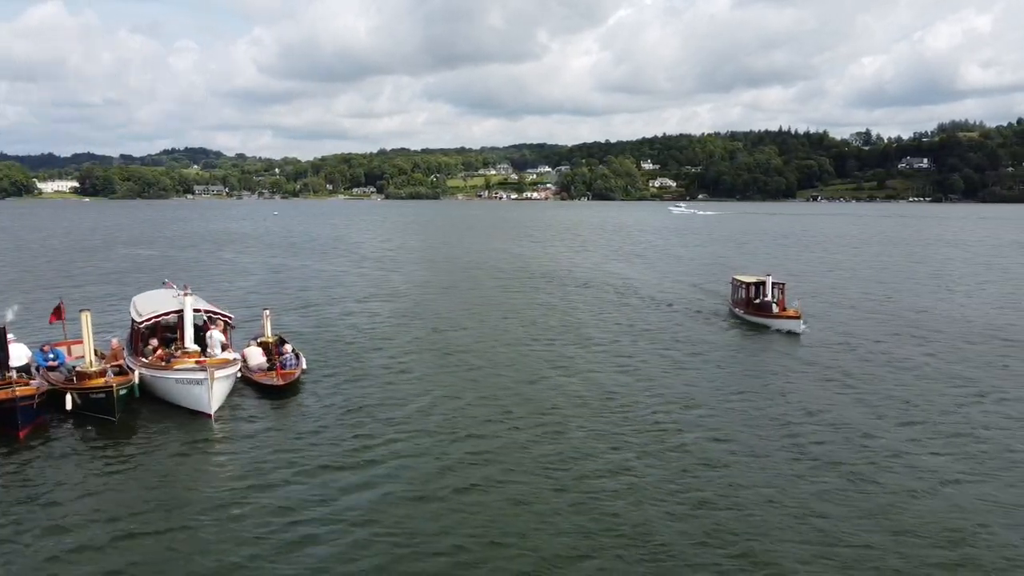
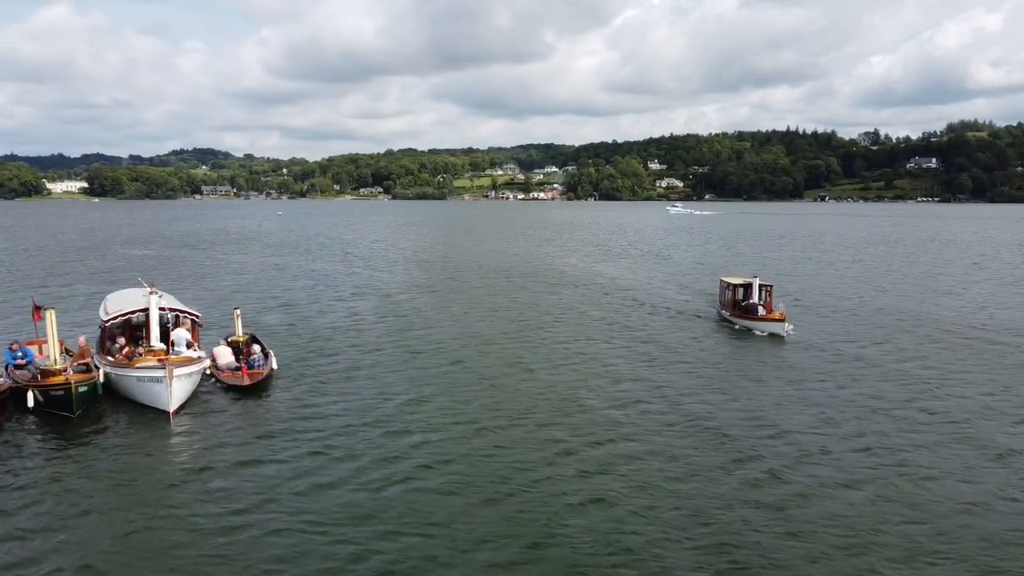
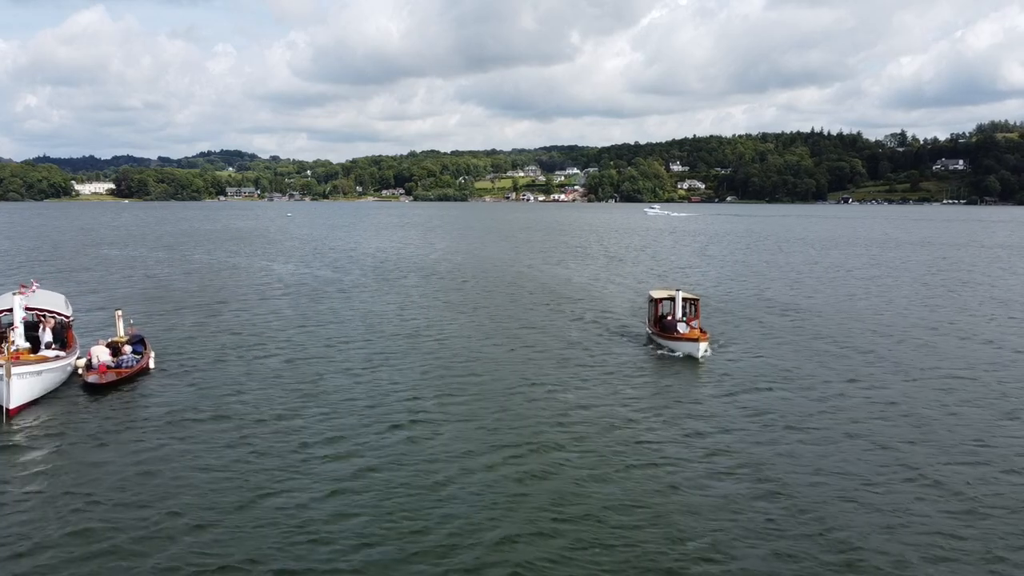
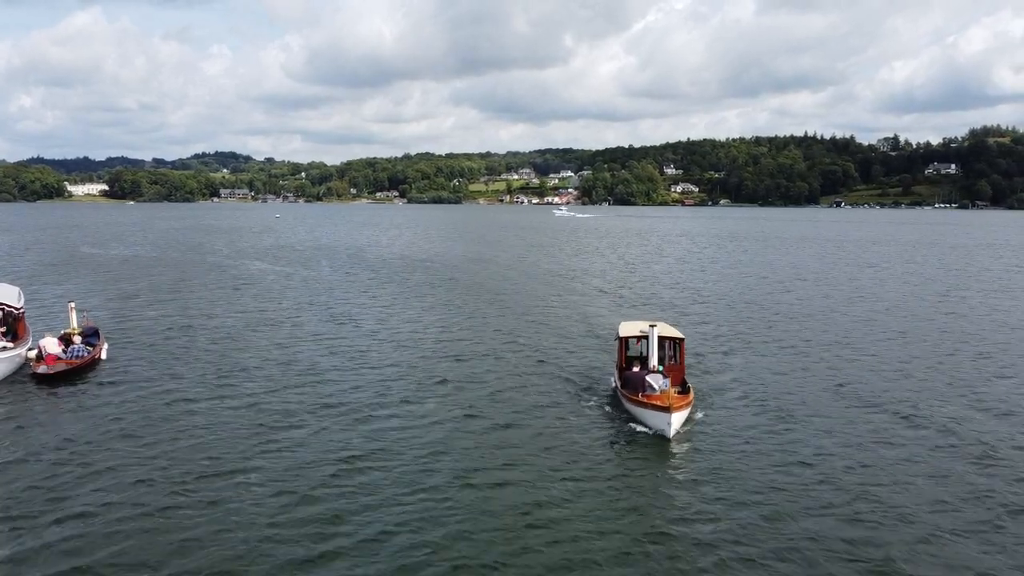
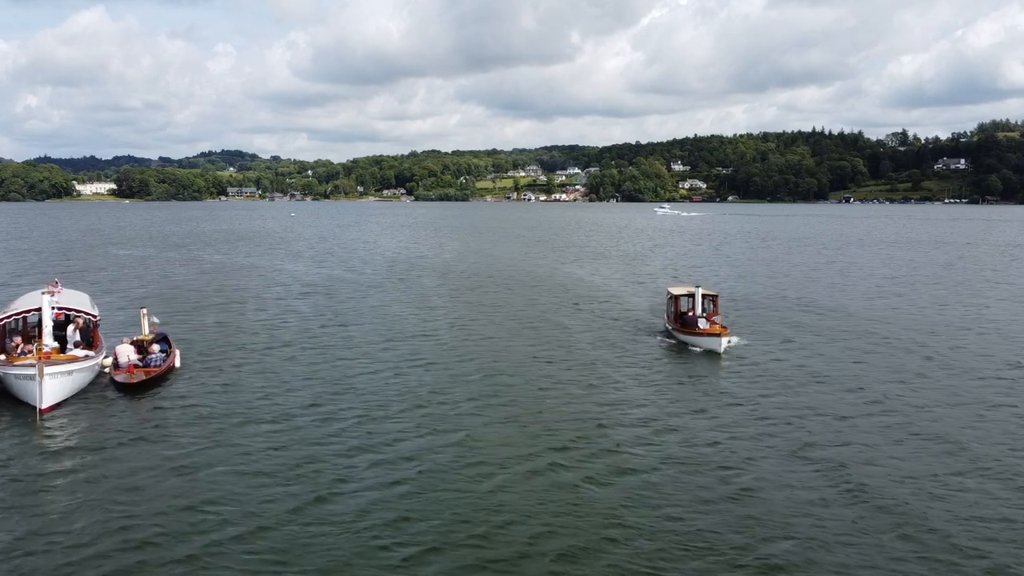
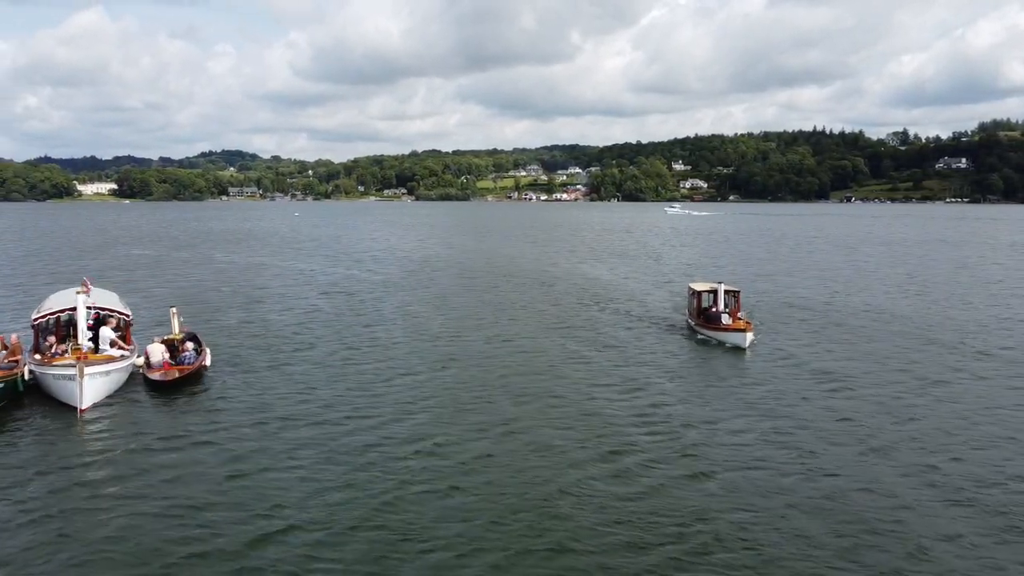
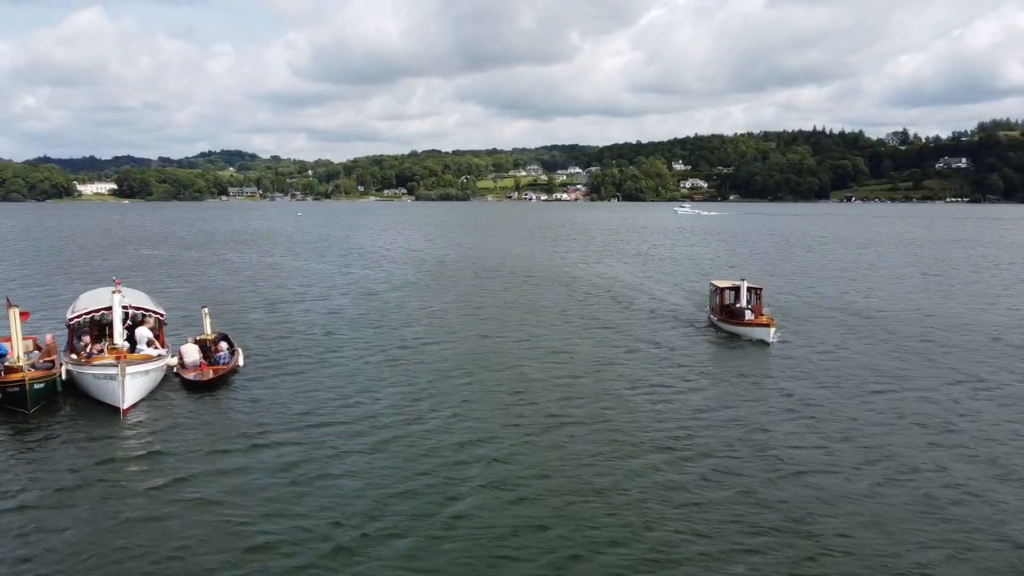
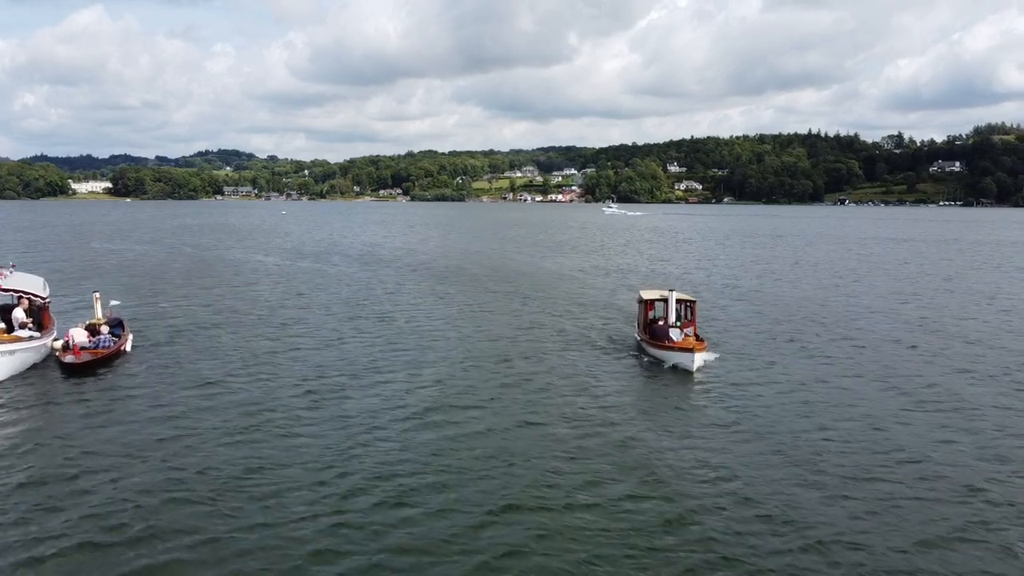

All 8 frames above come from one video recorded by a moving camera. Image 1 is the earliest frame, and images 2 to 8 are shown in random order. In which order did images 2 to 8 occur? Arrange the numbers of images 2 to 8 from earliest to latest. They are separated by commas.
2, 7, 6, 5, 3, 8, 4
